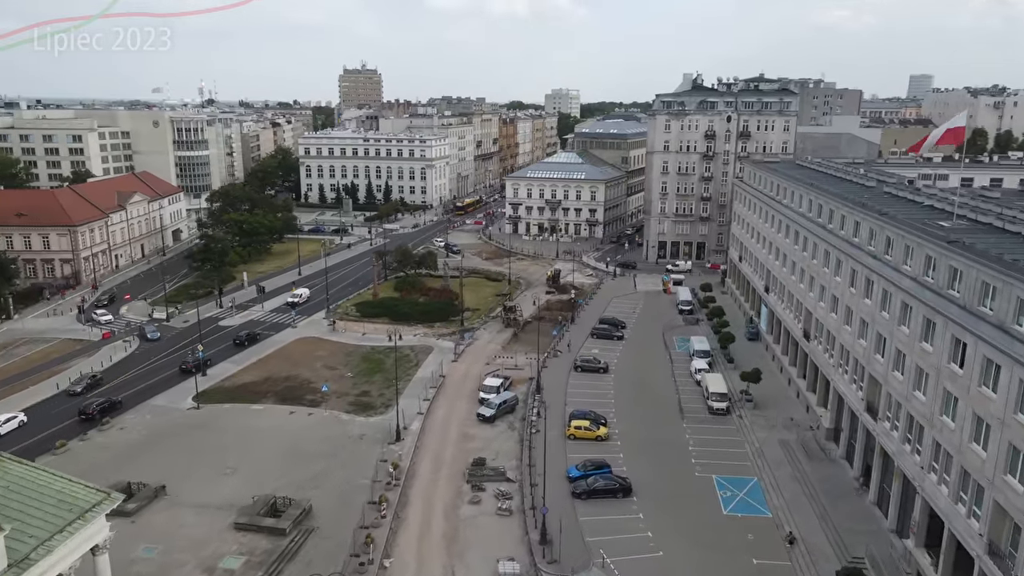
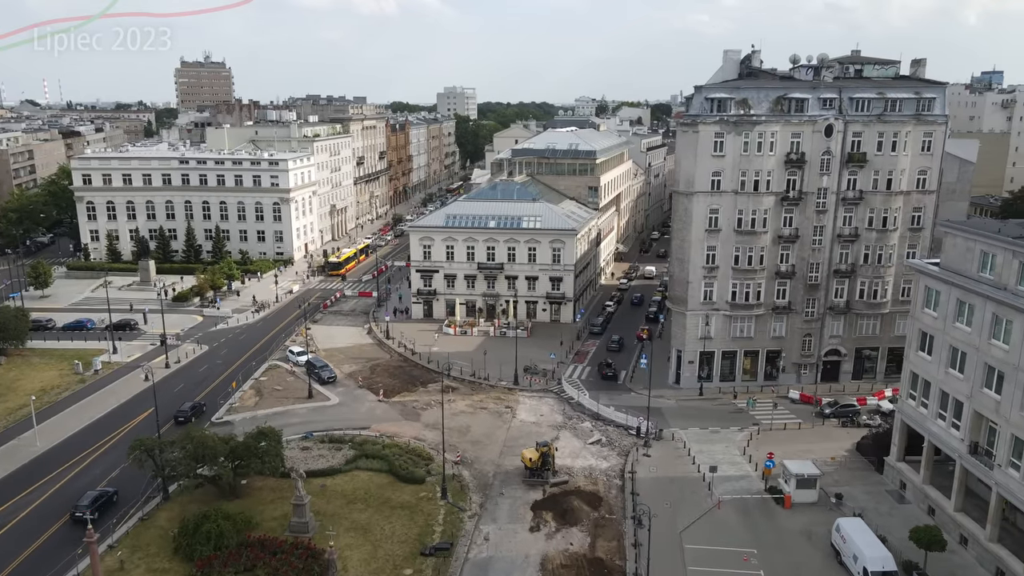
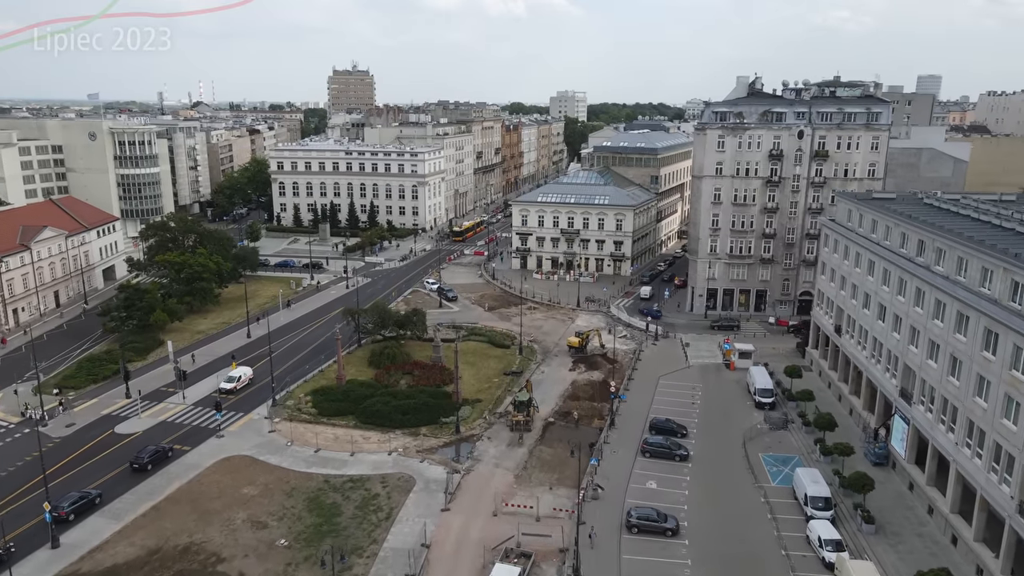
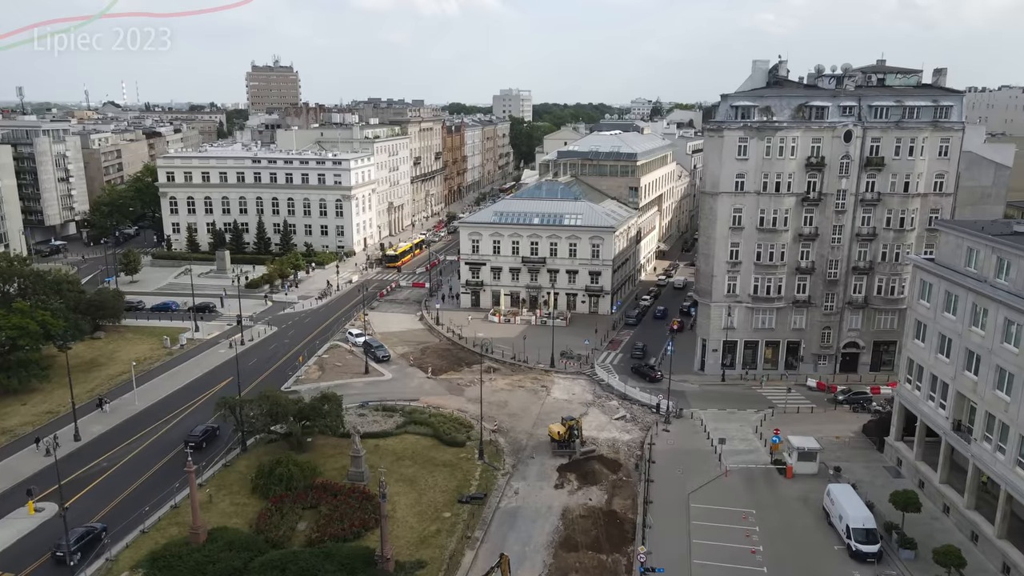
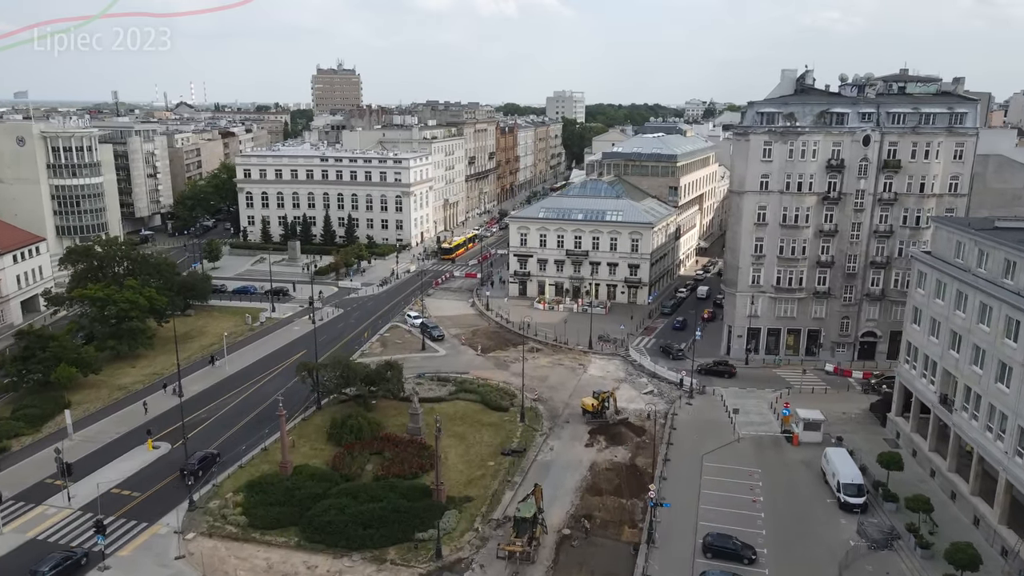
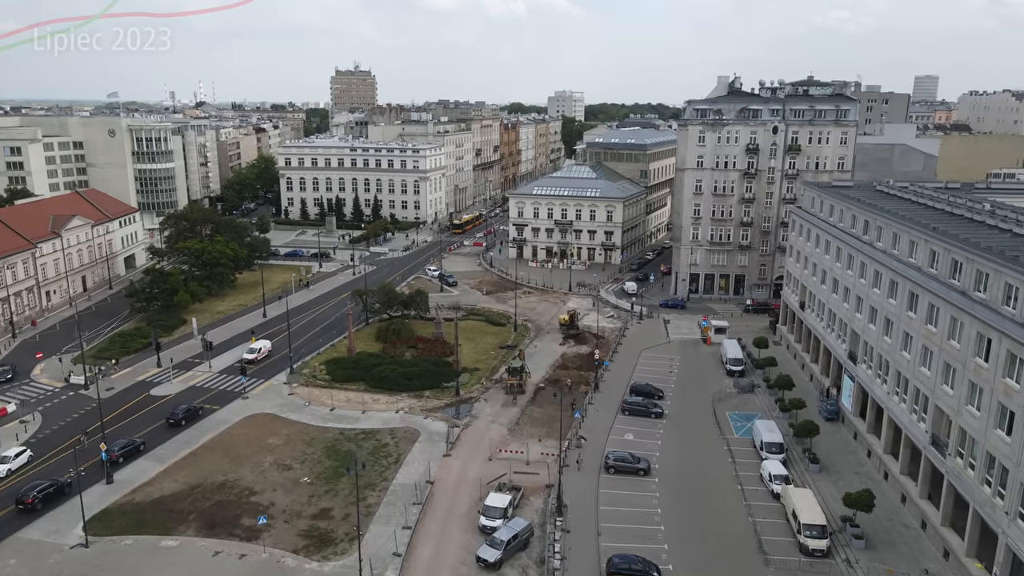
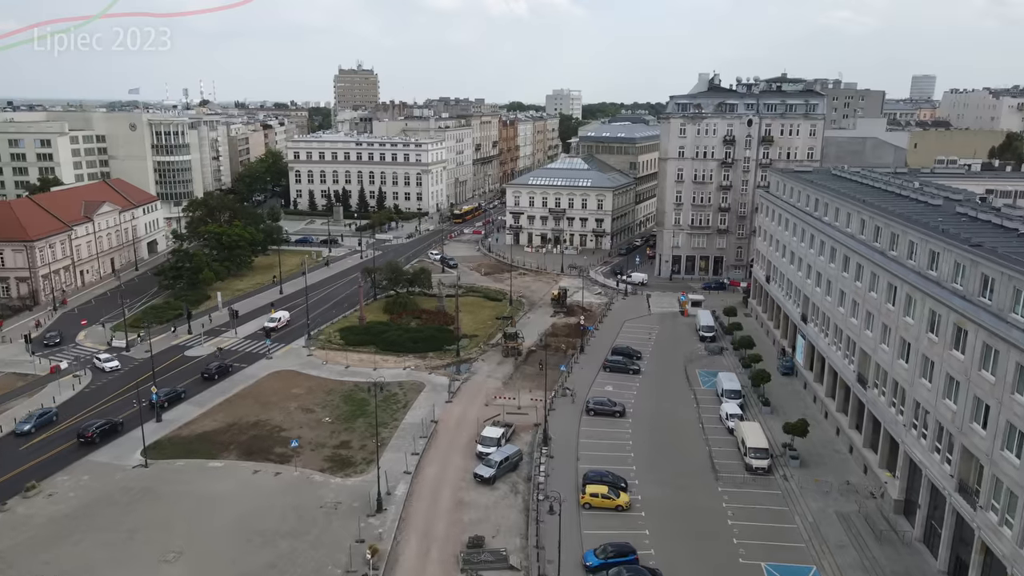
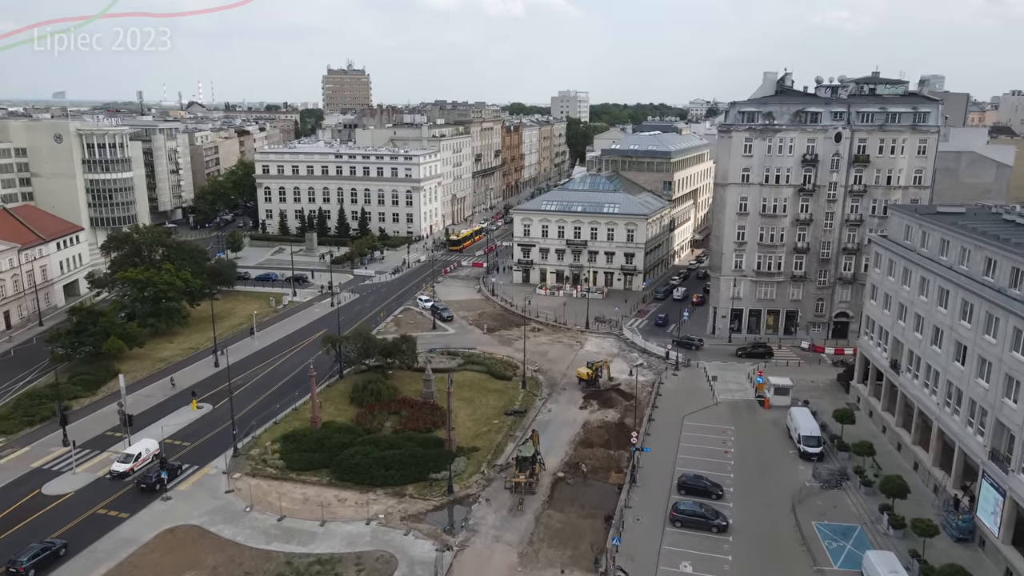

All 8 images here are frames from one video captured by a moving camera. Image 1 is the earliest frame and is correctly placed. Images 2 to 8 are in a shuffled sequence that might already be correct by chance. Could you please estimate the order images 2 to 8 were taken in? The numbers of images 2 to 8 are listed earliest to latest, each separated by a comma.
7, 6, 3, 8, 5, 4, 2
